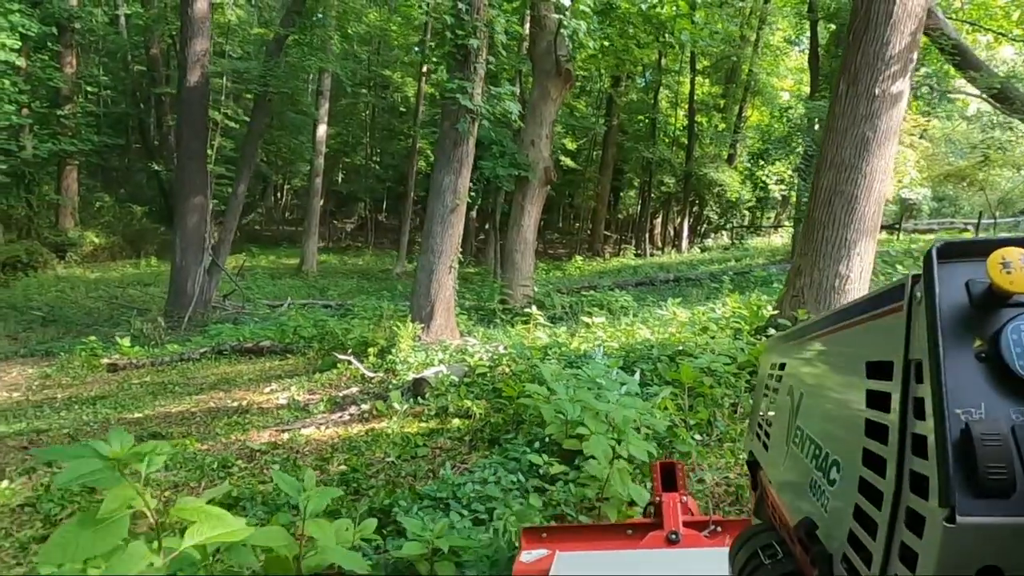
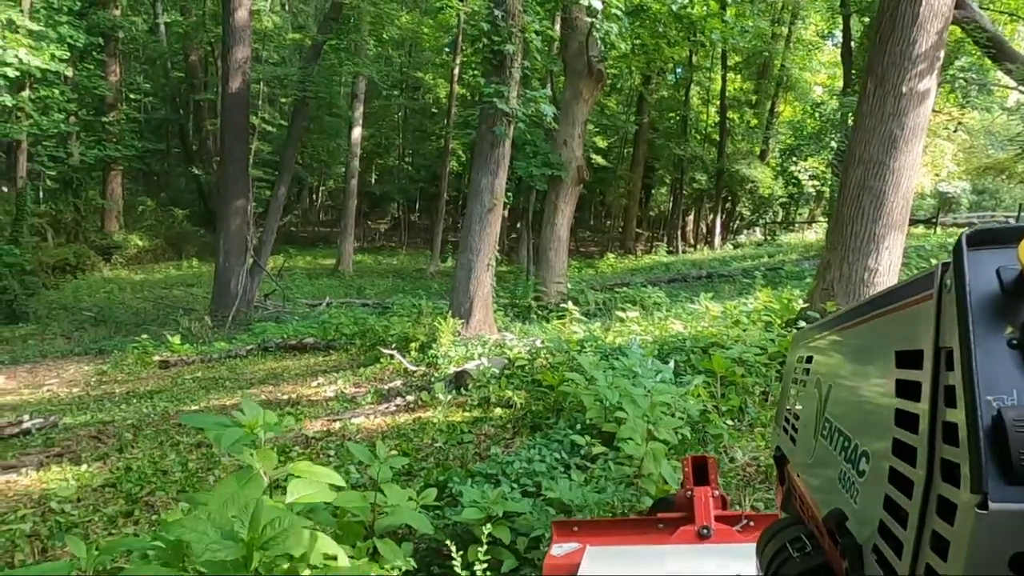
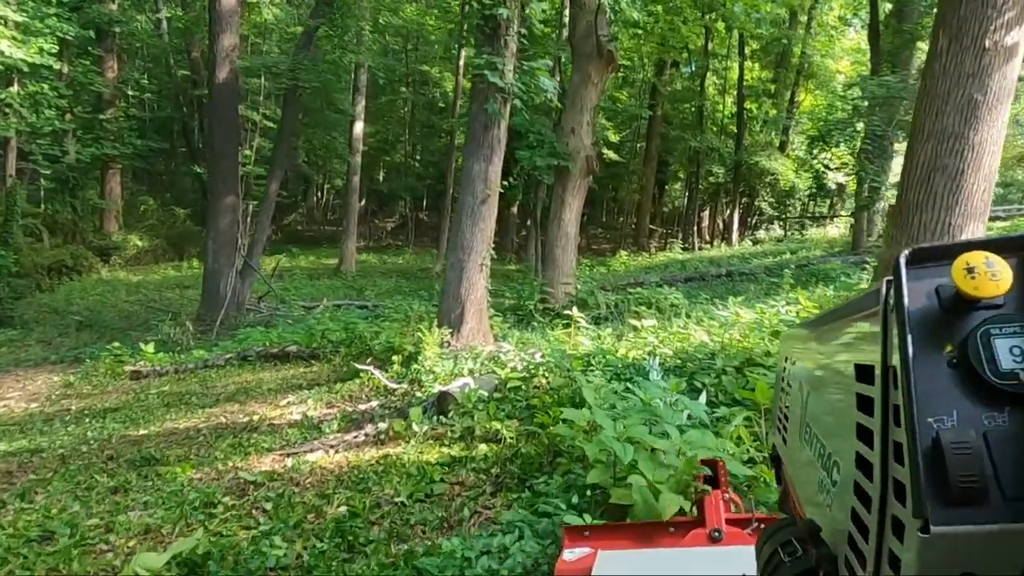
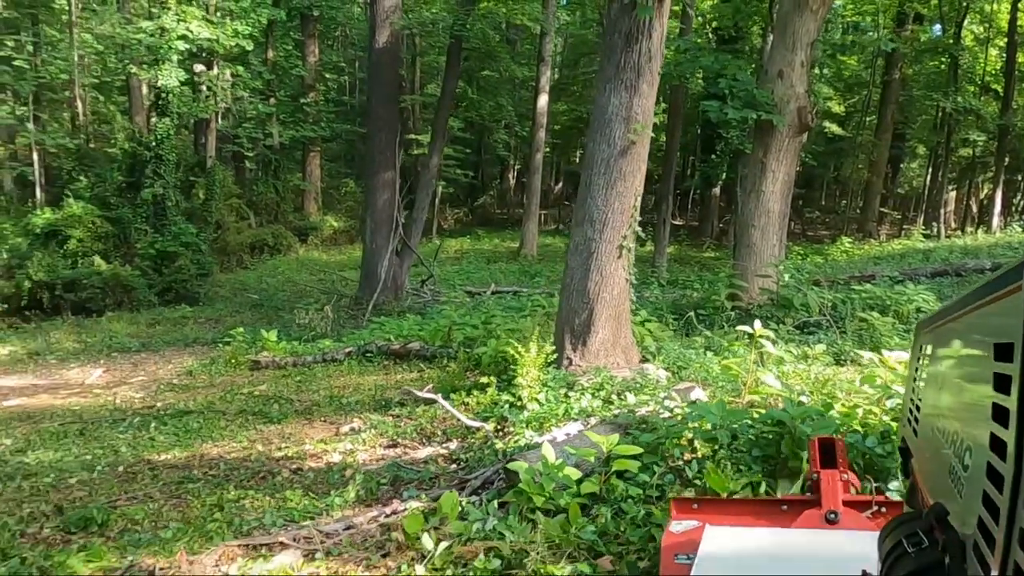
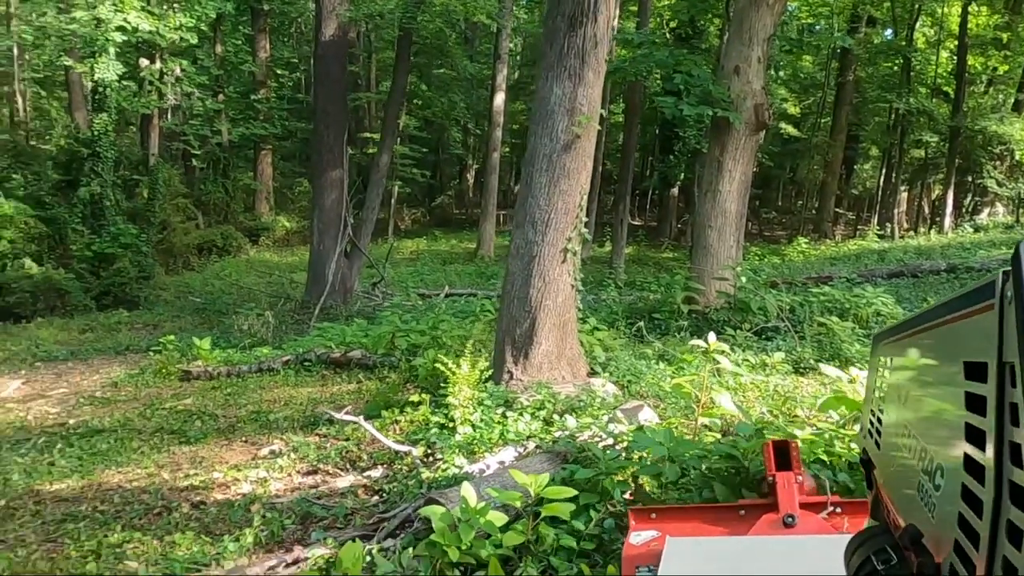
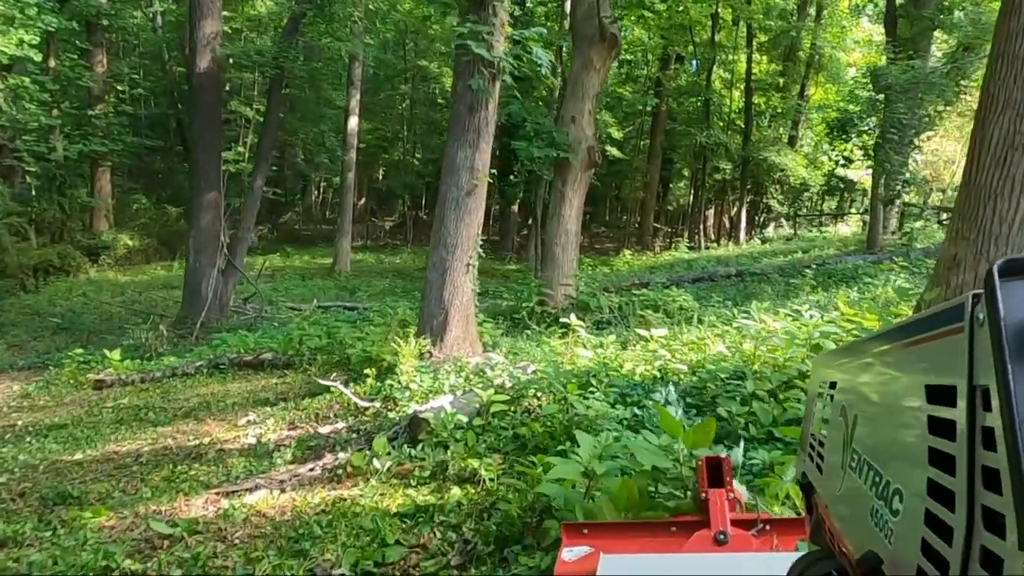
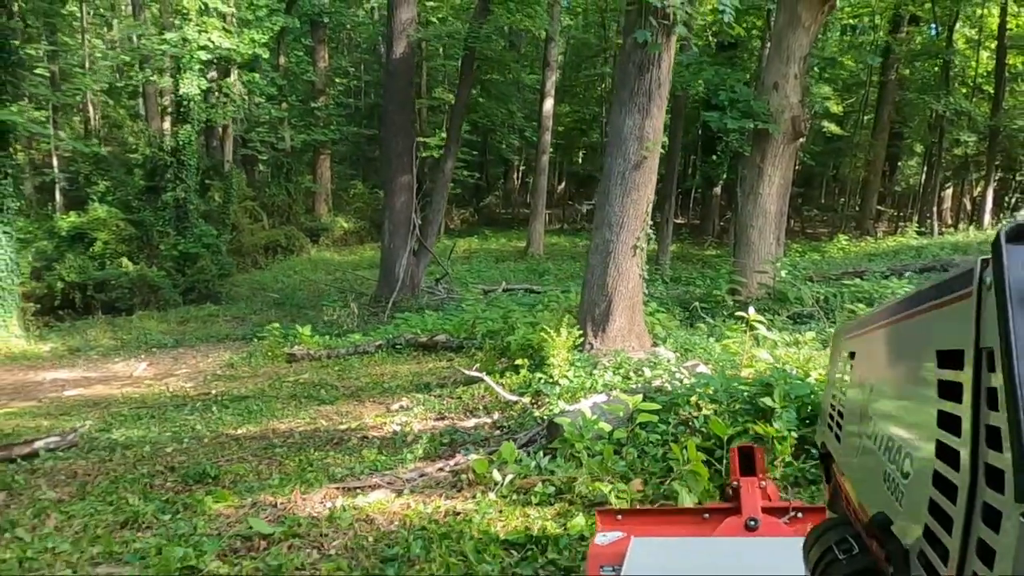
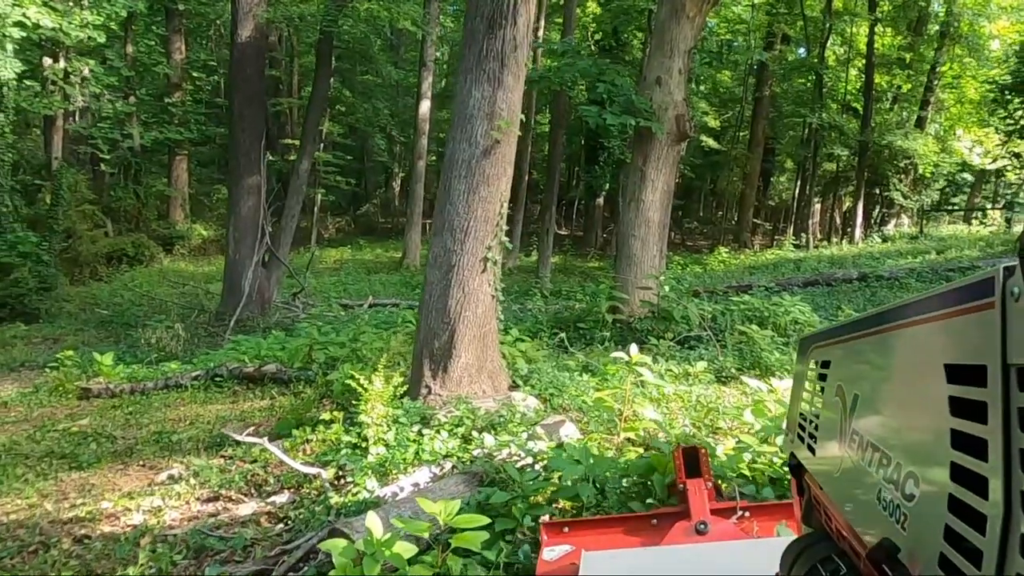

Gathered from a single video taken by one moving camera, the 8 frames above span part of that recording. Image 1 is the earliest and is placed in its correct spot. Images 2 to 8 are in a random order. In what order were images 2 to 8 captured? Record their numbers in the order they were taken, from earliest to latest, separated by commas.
2, 3, 6, 8, 5, 4, 7
